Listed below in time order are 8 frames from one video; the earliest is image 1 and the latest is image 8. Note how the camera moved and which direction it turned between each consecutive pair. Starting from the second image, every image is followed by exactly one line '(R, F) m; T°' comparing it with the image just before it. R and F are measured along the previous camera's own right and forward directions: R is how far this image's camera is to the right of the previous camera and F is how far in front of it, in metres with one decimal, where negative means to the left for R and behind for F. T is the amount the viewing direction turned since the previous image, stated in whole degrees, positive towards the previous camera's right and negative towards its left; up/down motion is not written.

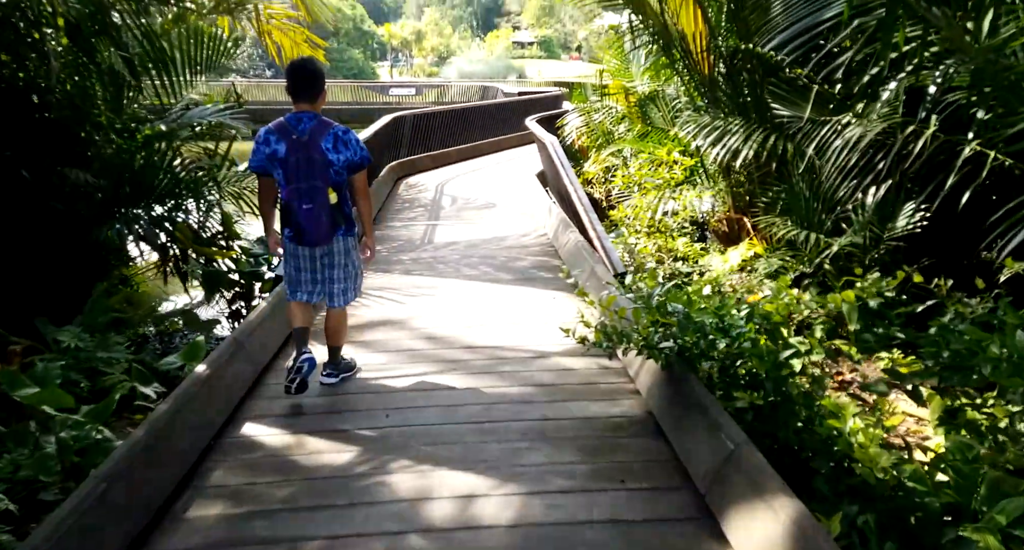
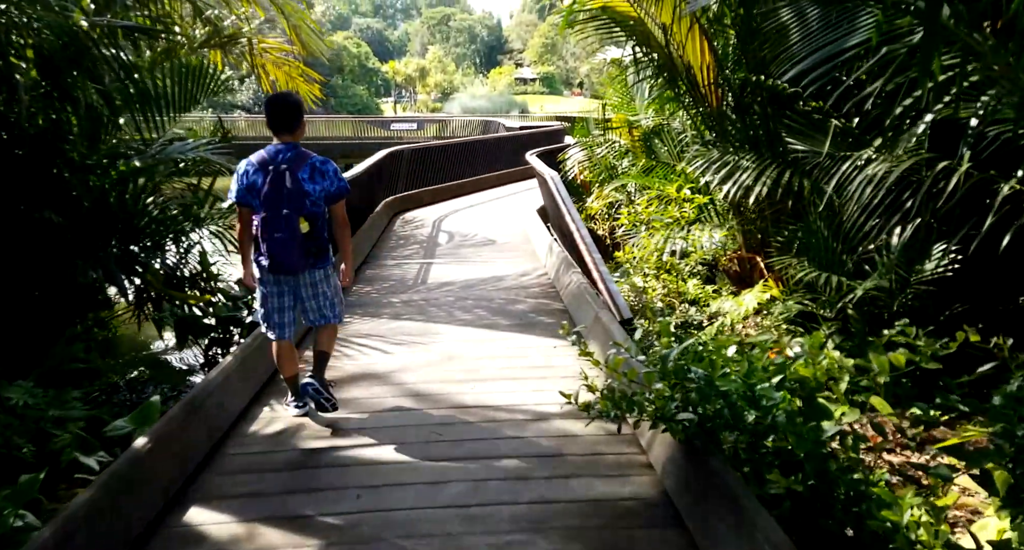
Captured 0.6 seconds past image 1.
(0.0, +0.3) m; 0°
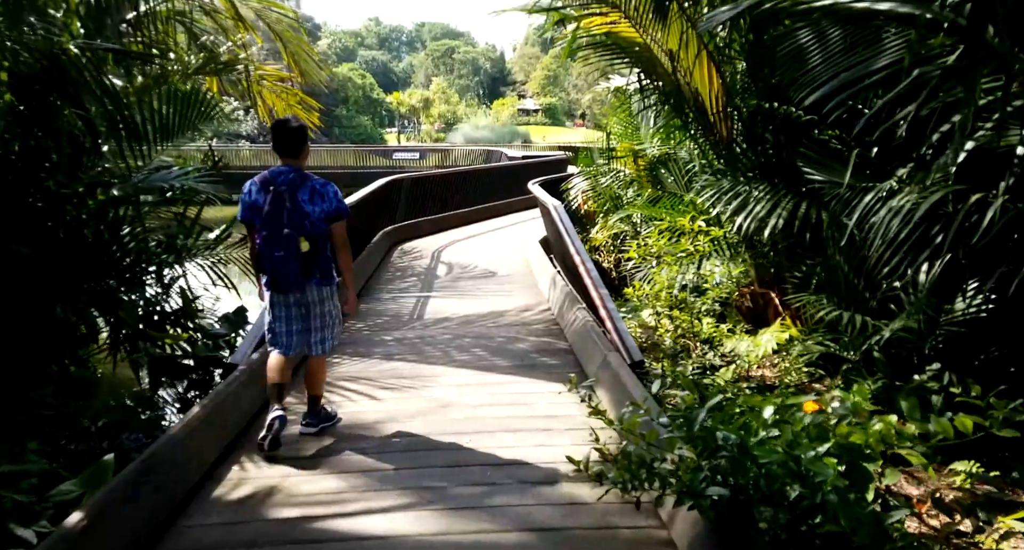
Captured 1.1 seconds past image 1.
(0.0, +0.2) m; 0°
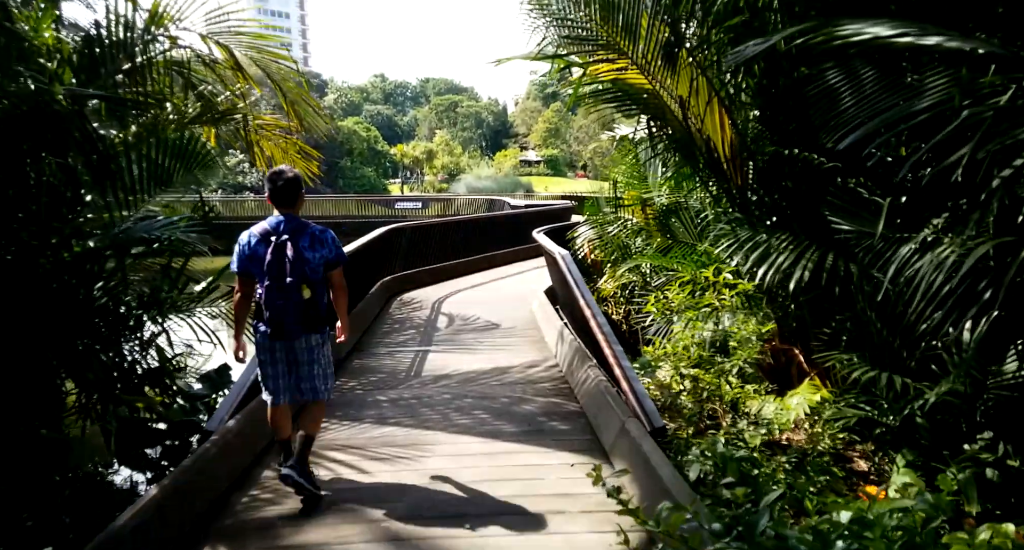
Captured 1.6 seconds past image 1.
(0.0, +0.3) m; 0°
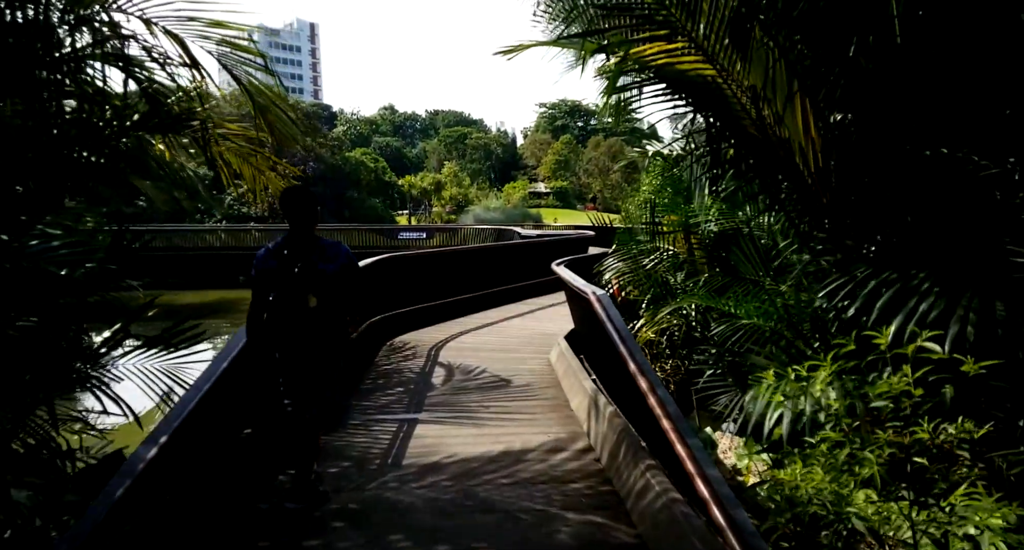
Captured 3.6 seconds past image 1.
(0.0, +1.2) m; -1°
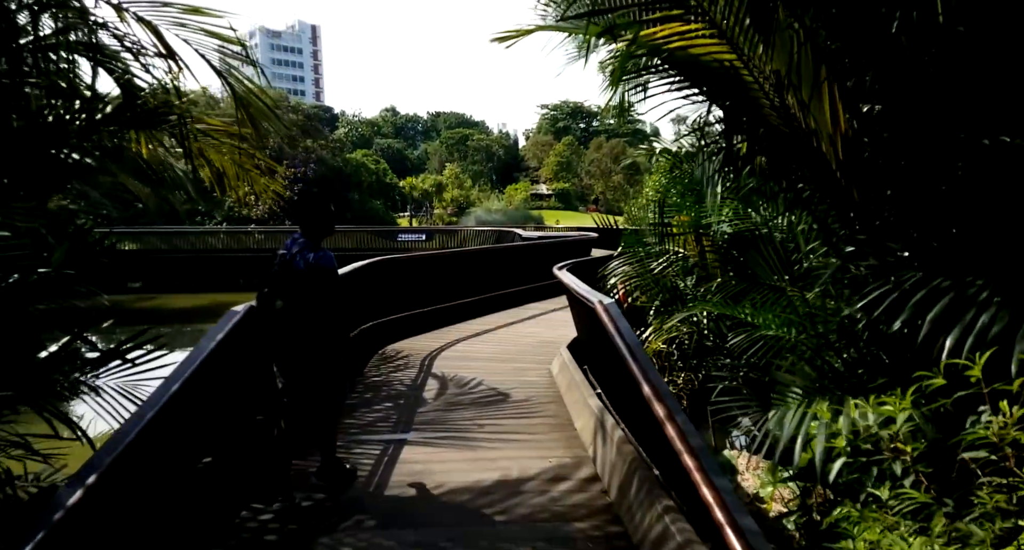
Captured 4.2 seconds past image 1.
(0.0, +0.3) m; 0°
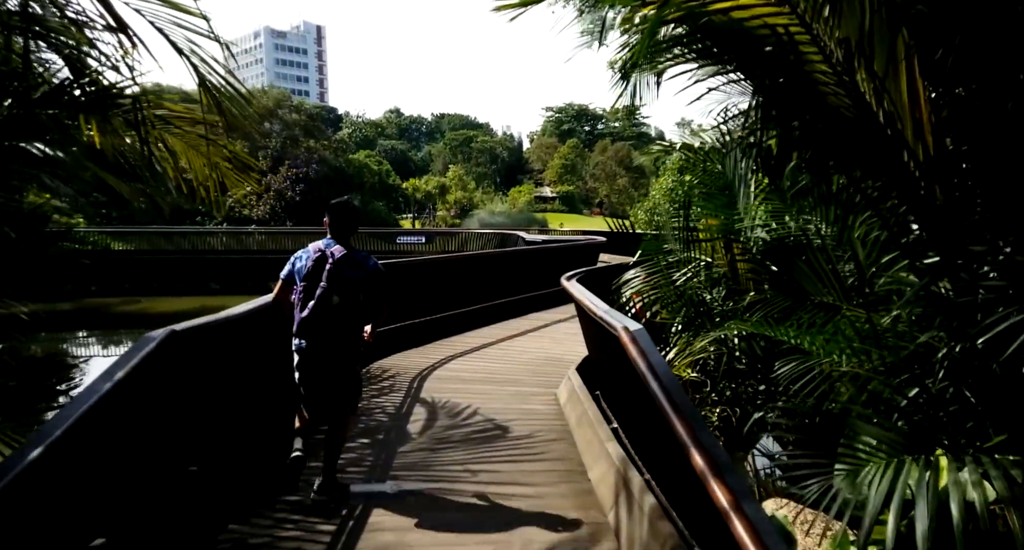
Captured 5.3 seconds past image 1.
(0.0, +0.6) m; 0°
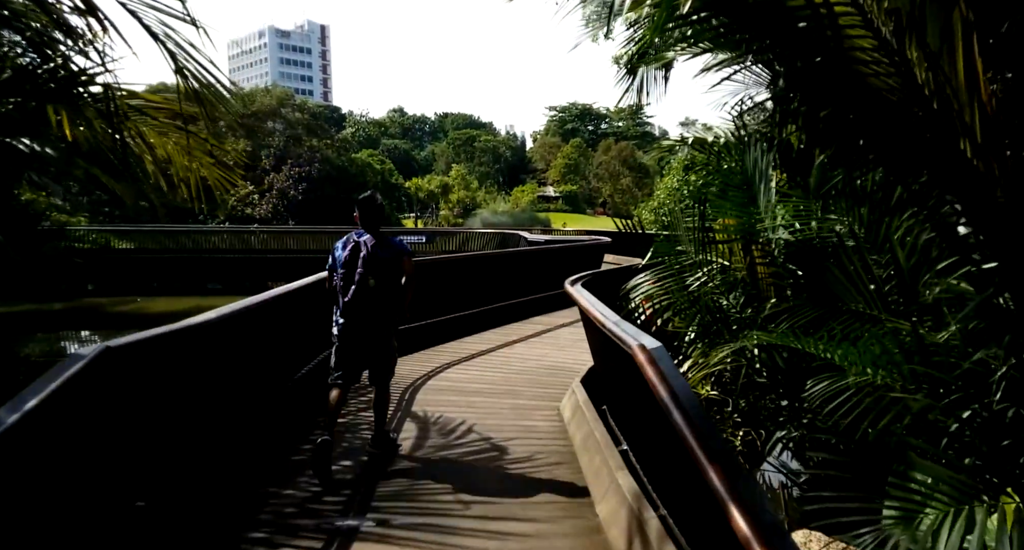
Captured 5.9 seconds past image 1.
(0.0, +0.3) m; 0°
